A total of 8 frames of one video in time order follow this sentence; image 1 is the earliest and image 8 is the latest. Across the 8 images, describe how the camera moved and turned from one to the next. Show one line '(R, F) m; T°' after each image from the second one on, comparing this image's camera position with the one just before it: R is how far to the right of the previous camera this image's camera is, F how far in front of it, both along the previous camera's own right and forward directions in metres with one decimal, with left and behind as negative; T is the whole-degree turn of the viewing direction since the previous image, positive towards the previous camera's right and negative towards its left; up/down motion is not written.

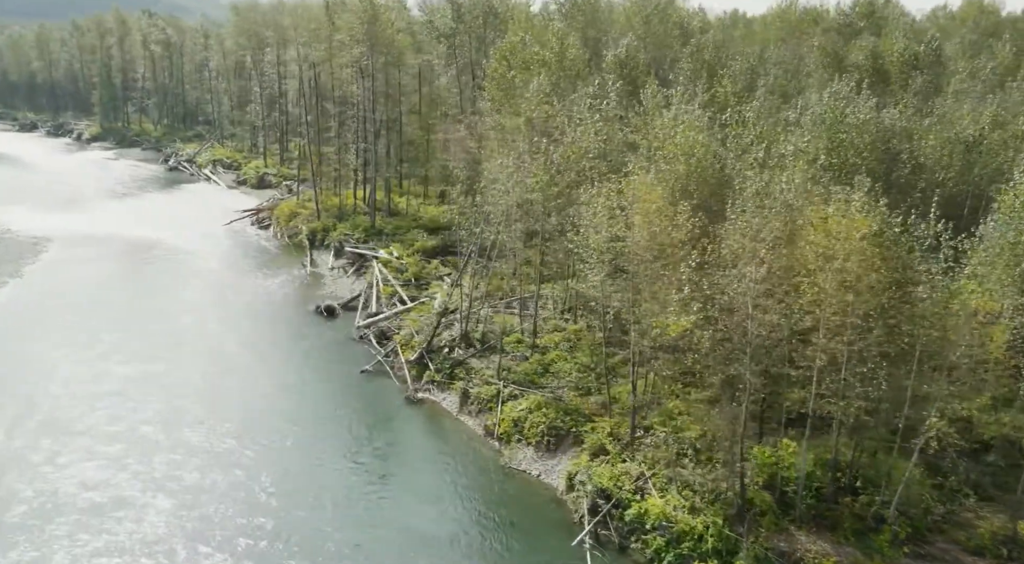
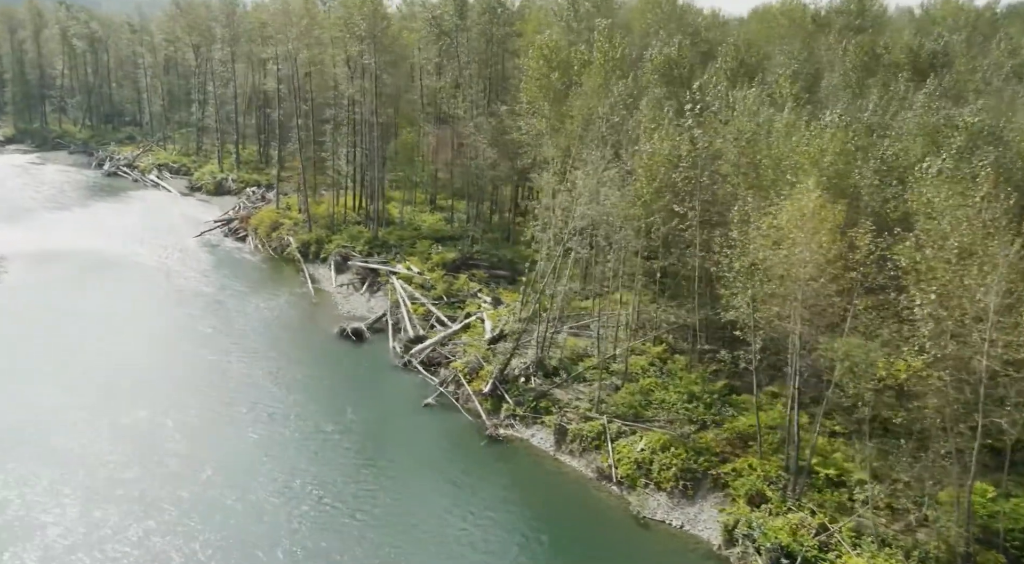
(-5.8, +3.1) m; +6°
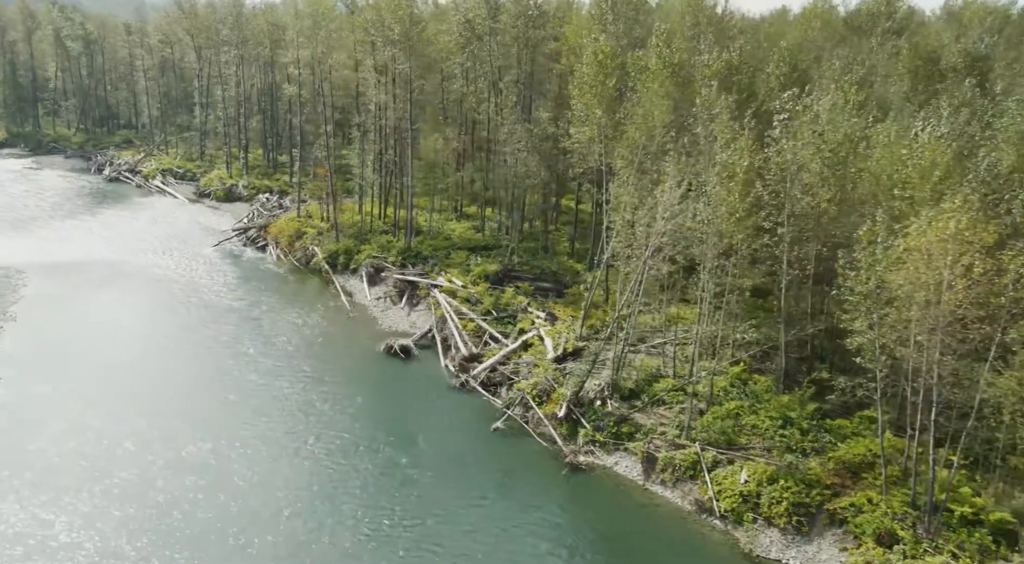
(-3.1, +1.4) m; +1°
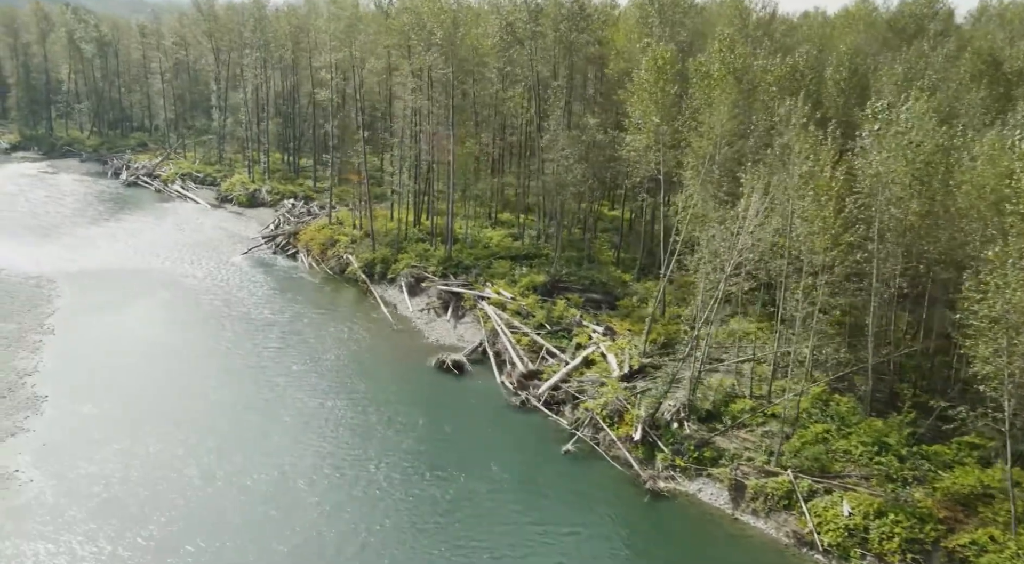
(-2.4, +1.2) m; 0°
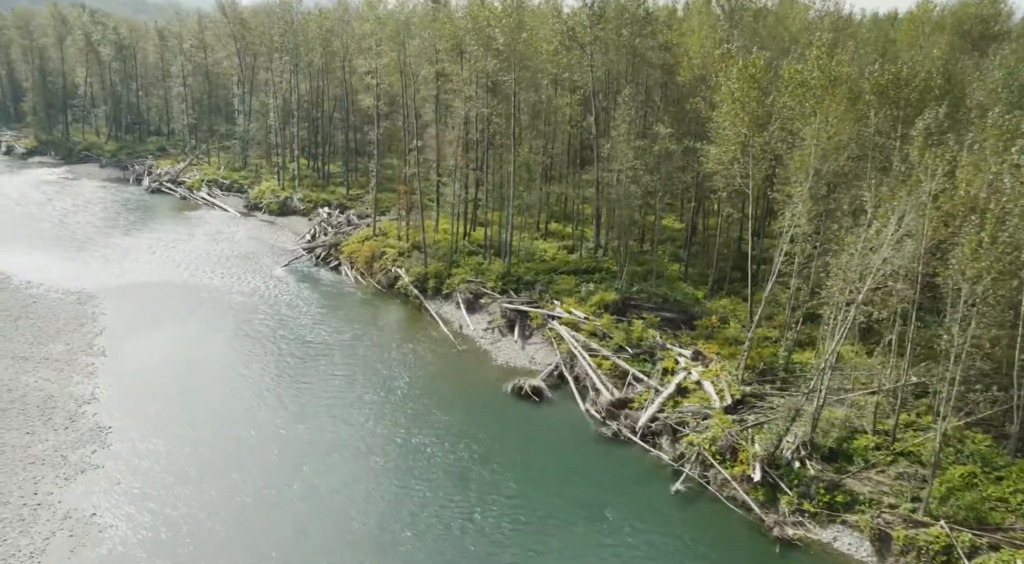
(-3.3, +1.9) m; 0°
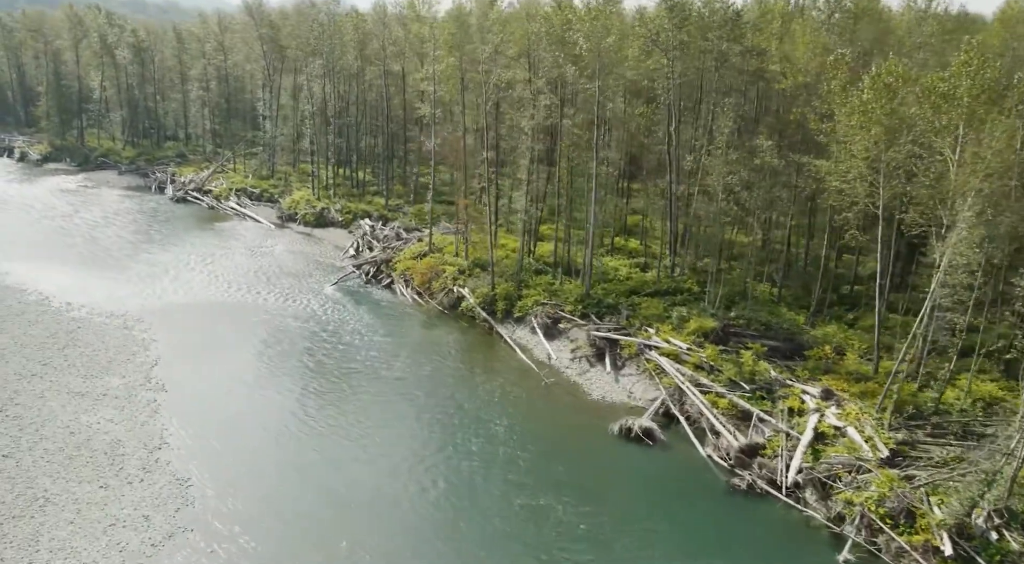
(-4.2, +2.9) m; 0°
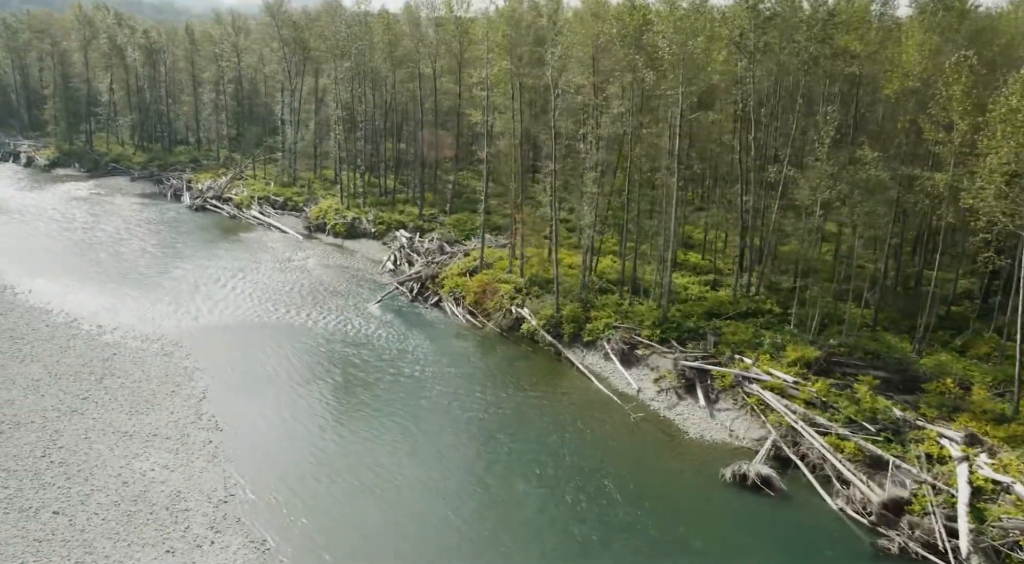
(-3.7, +3.0) m; 0°
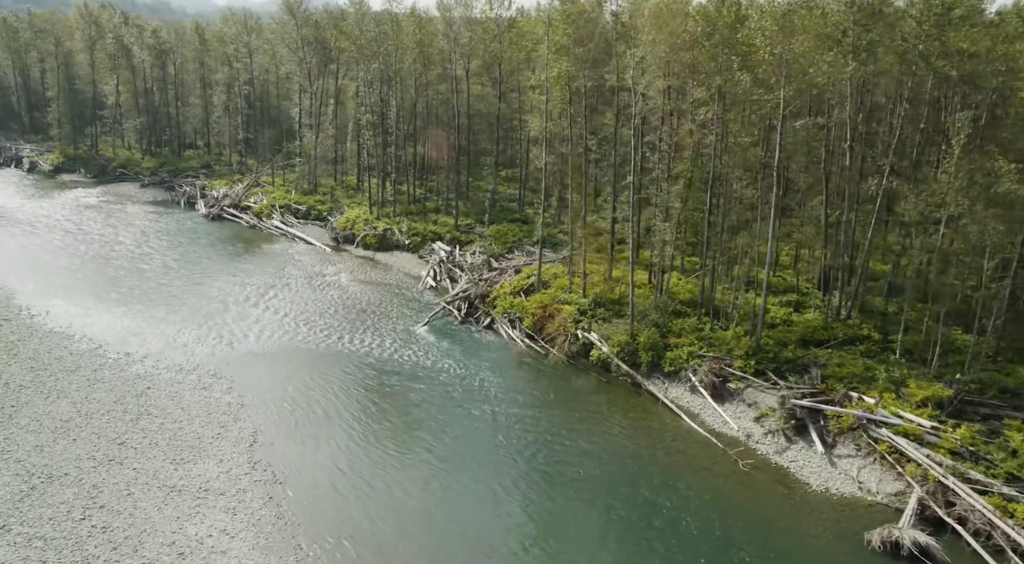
(-3.7, +3.8) m; 0°
